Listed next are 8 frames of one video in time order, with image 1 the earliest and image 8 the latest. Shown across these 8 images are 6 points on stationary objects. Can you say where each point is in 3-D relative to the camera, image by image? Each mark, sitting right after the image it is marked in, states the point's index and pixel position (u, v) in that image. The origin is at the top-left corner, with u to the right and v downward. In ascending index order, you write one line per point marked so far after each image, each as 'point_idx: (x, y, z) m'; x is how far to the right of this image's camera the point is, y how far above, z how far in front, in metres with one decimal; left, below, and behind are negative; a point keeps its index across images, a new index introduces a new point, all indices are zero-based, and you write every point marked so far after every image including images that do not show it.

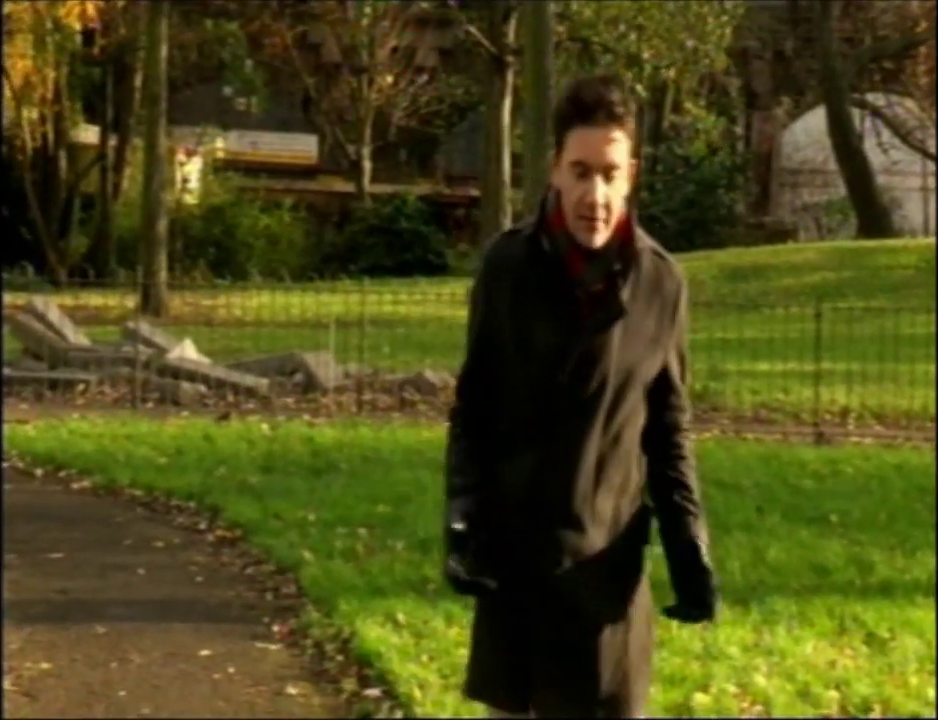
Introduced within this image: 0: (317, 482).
0: (-1.7, -1.3, +12.3) m
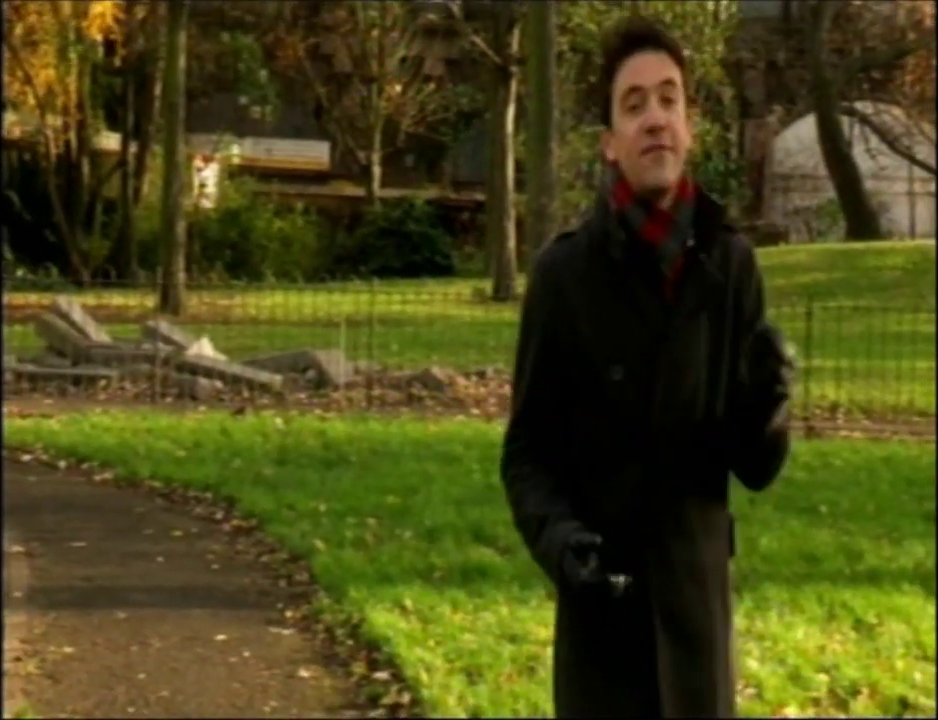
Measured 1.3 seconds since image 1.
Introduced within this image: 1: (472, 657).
0: (-1.6, -1.3, +12.8) m
1: (+0.1, -2.4, +9.1) m
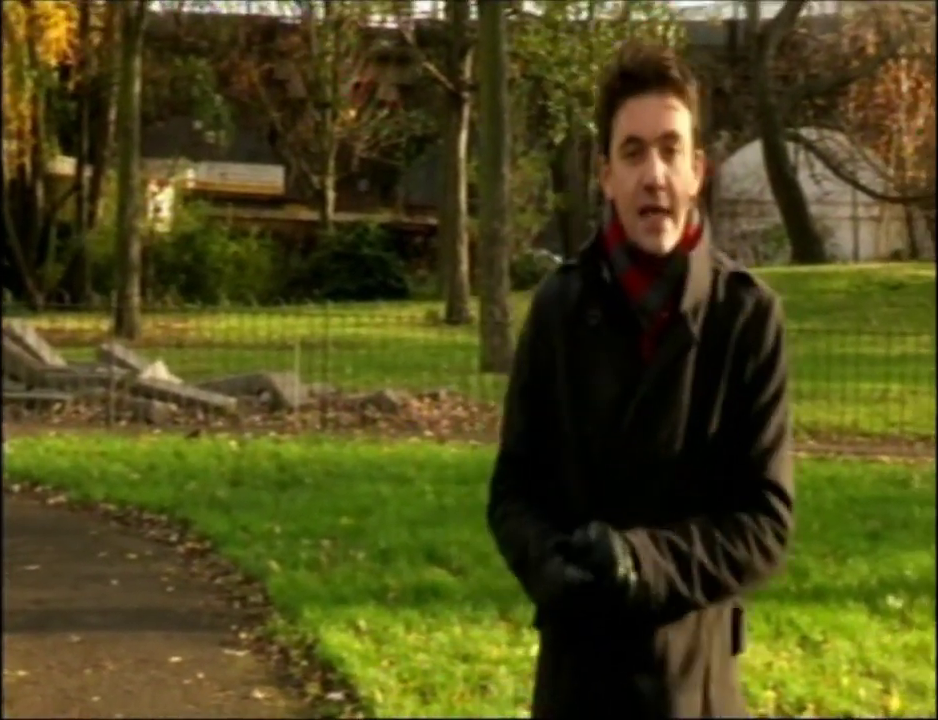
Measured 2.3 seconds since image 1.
0: (-2.2, -1.6, +12.9) m
1: (-0.3, -2.6, +9.2) m
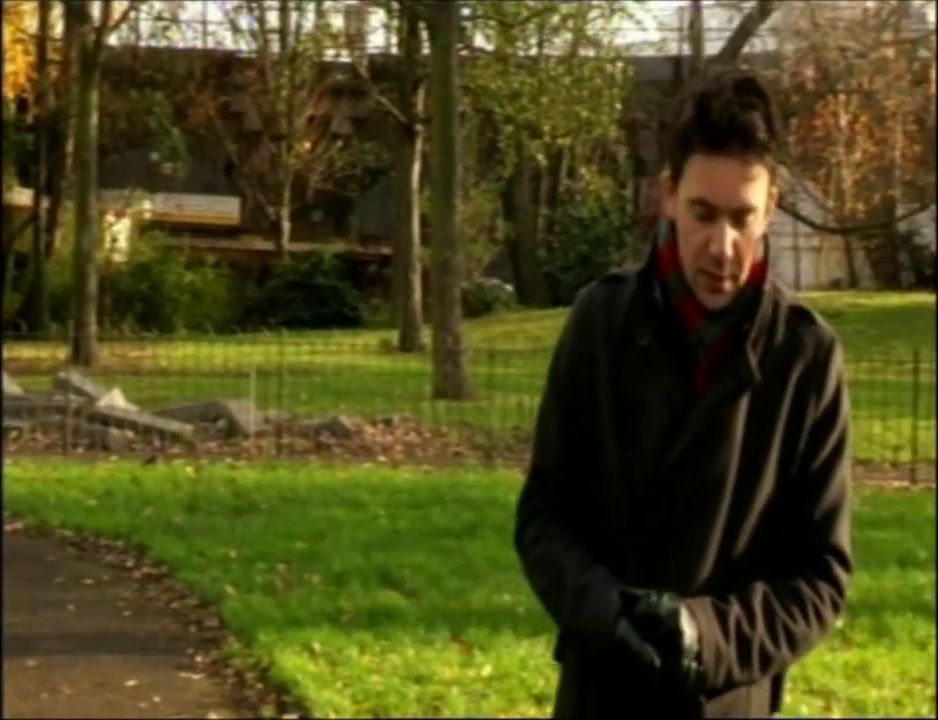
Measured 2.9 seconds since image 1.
0: (-2.7, -1.9, +13.1) m
1: (-0.8, -2.8, +9.5) m
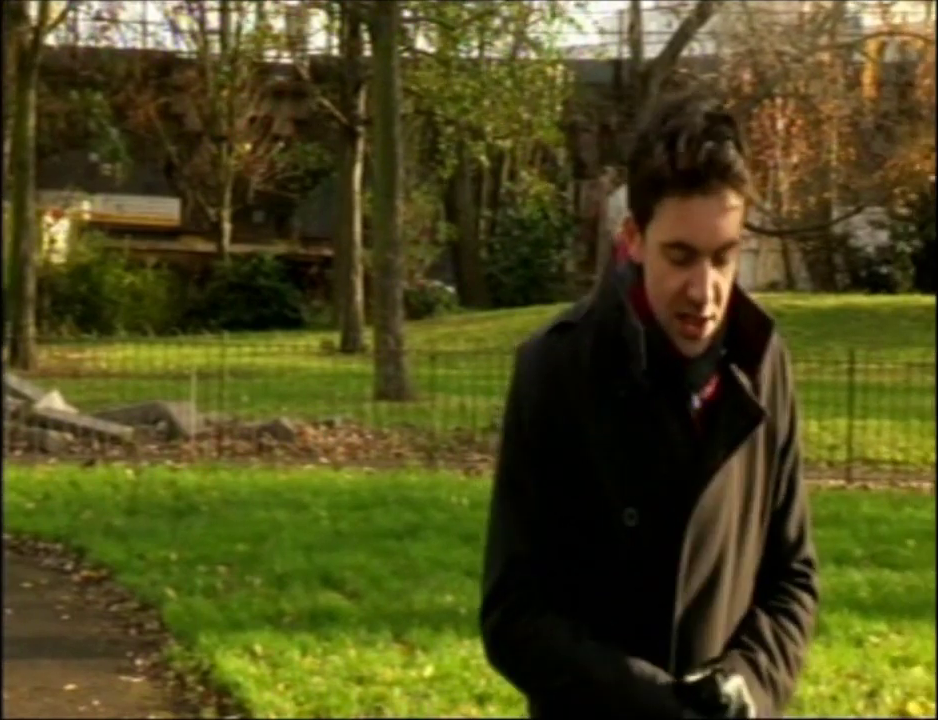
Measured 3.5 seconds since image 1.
0: (-3.3, -1.9, +13.1) m
1: (-1.3, -2.9, +9.5) m
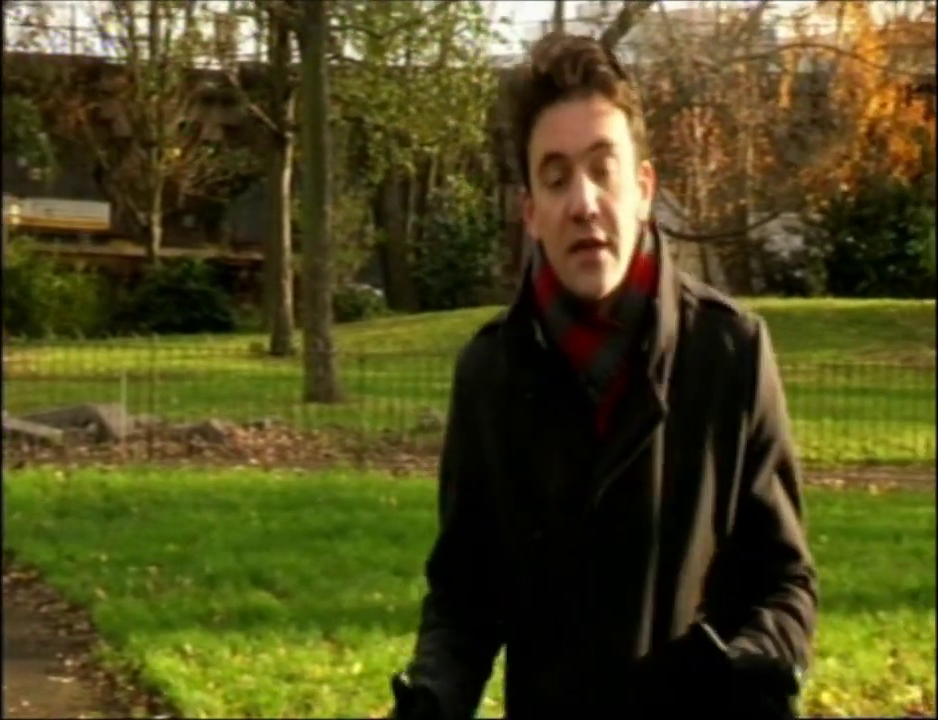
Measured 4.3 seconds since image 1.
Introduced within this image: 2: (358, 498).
0: (-4.2, -1.9, +13.2) m
1: (-2.0, -2.9, +9.7) m
2: (-1.4, -1.7, +14.0) m
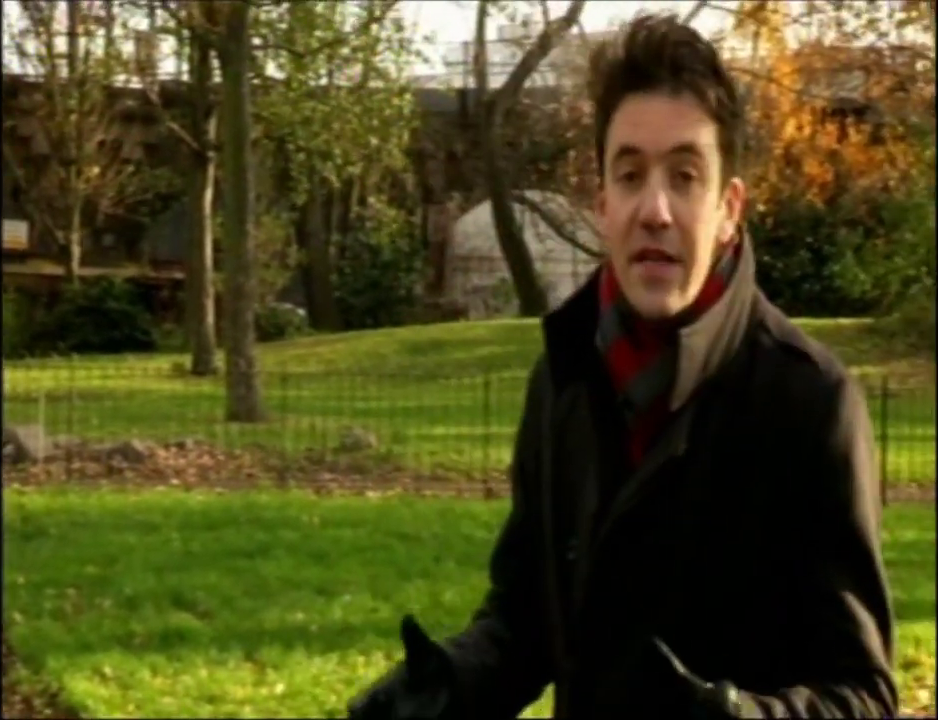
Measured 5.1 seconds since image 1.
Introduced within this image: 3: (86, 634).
0: (-5.0, -2.1, +13.0) m
1: (-2.7, -3.1, +9.6) m
2: (-2.3, -1.9, +14.0) m
3: (-3.8, -2.7, +11.1) m
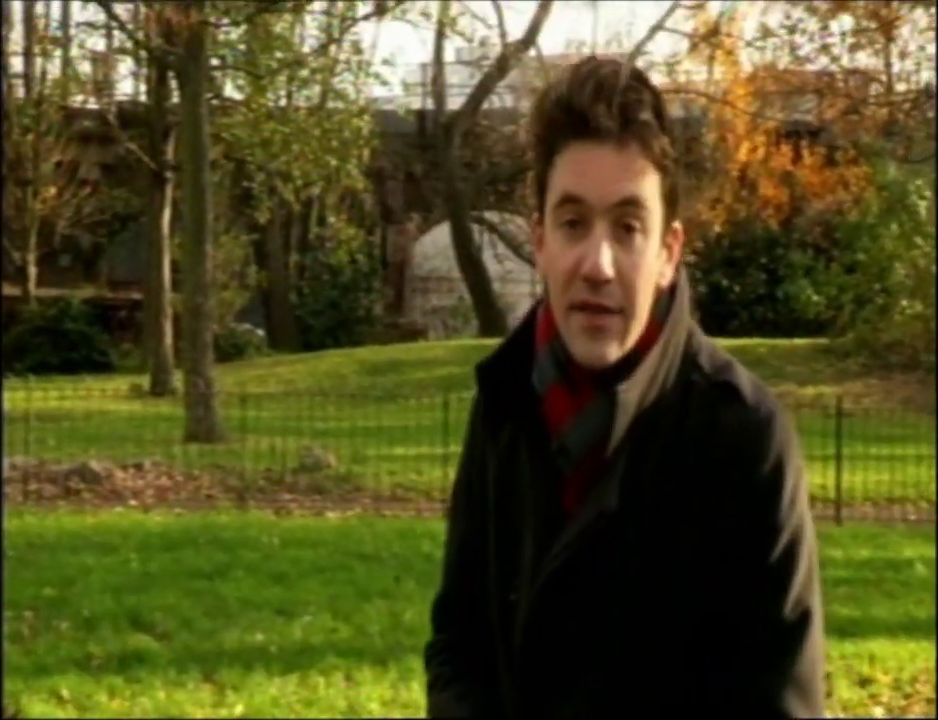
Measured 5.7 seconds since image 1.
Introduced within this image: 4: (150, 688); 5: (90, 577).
0: (-5.5, -2.4, +12.9) m
1: (-3.1, -3.3, +9.6) m
2: (-2.8, -2.2, +13.9) m
3: (-4.2, -2.9, +11.1) m
4: (-3.1, -3.1, +10.6) m
5: (-4.2, -2.4, +12.8) m
